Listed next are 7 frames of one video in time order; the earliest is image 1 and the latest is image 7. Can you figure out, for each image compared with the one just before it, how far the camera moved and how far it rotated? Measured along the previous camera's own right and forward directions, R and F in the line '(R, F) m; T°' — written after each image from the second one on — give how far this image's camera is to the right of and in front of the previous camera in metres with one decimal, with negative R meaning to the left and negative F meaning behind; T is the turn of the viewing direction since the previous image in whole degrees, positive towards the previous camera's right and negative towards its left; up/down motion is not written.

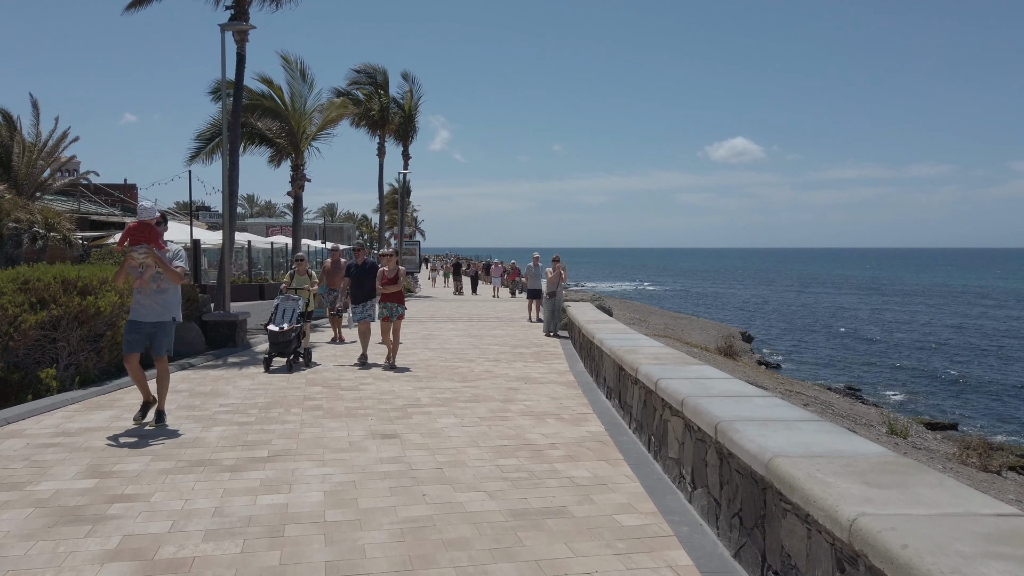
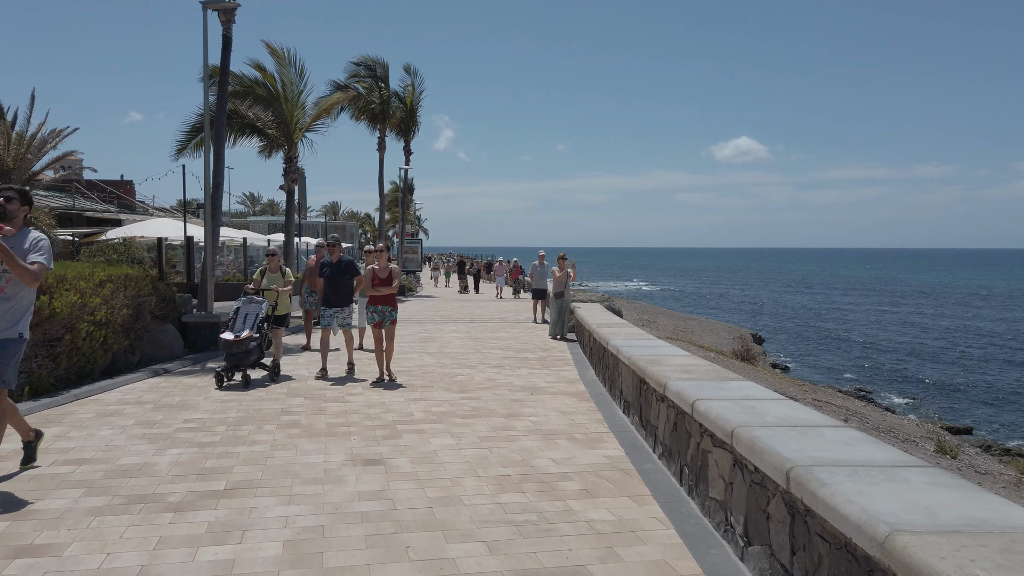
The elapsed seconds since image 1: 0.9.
(0.0, +1.0) m; 0°
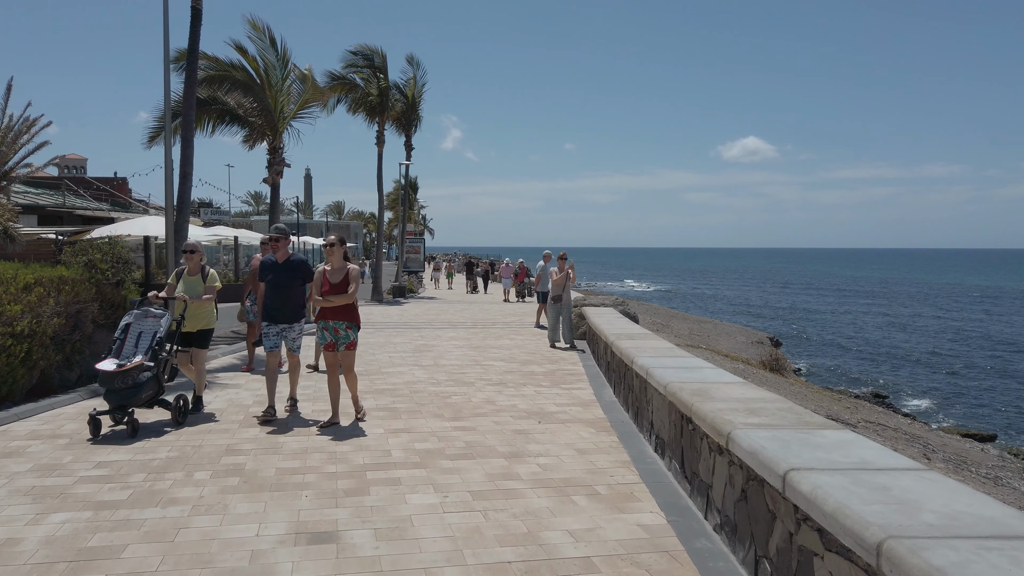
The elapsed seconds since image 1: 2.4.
(0.0, +1.5) m; 0°
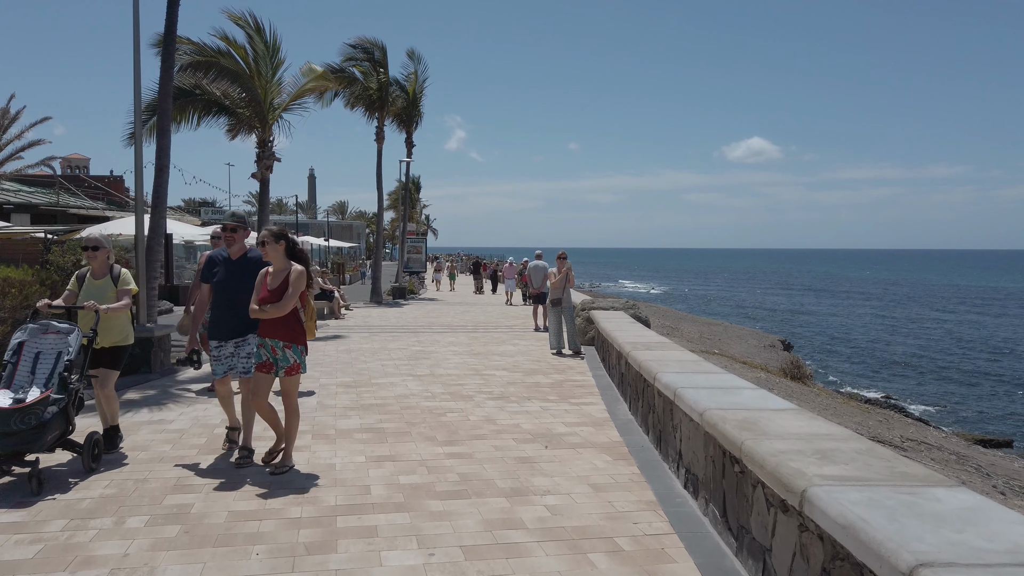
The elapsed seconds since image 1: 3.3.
(0.0, +1.0) m; 0°
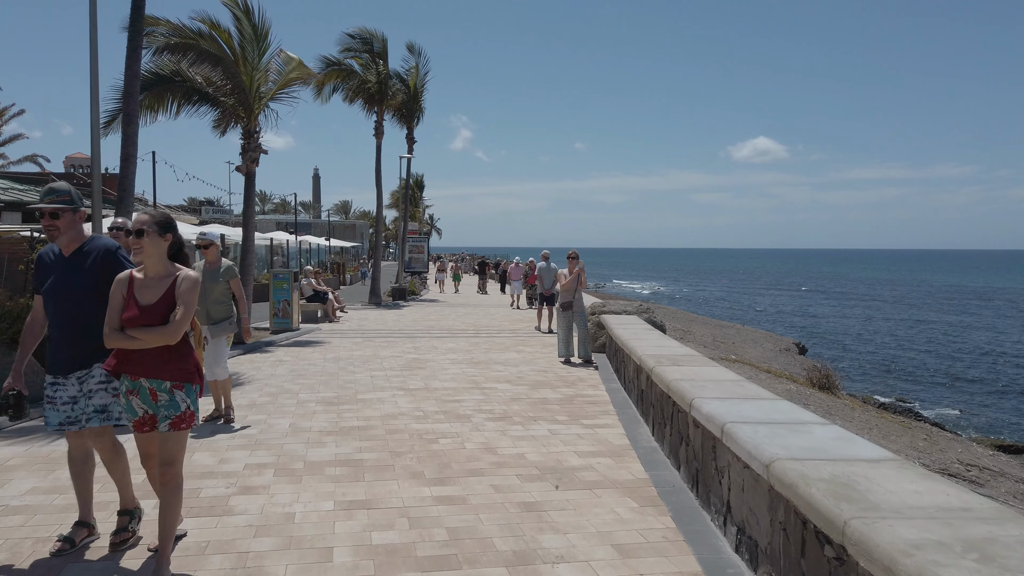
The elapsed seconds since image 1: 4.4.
(0.0, +1.1) m; 0°
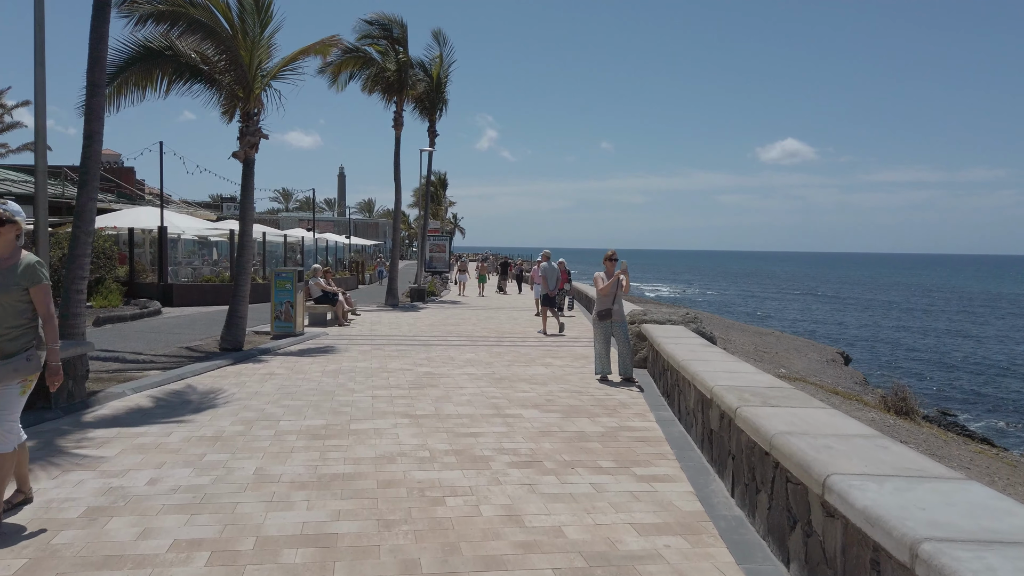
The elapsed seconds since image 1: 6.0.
(-0.1, +1.6) m; -2°
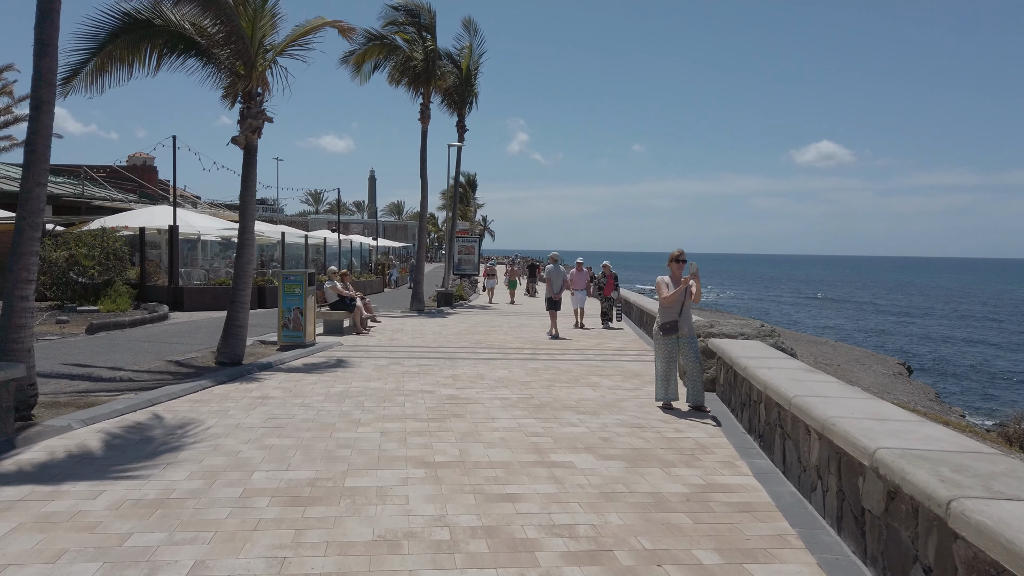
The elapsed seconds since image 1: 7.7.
(-0.2, +1.8) m; -2°
